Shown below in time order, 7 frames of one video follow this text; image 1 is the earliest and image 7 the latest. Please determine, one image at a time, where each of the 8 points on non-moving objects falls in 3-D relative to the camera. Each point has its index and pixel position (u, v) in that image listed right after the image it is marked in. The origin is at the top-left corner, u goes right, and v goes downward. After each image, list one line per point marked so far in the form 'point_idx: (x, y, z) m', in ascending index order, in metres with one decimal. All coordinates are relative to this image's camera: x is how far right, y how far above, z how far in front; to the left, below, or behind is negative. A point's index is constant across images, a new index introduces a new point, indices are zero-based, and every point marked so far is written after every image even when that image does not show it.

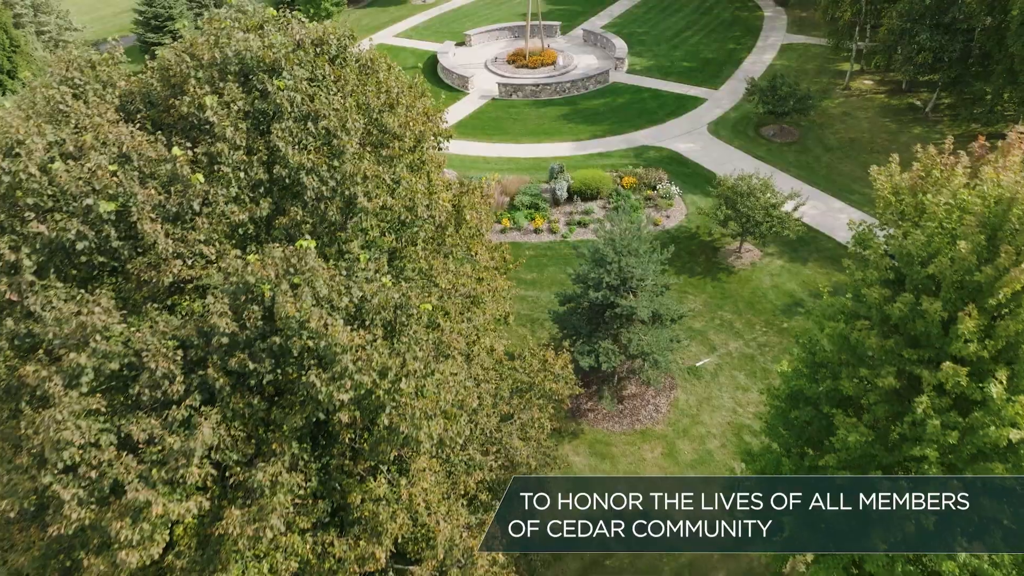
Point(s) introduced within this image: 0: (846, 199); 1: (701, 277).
0: (+10.5, +2.9, +19.9) m
1: (+5.2, +0.3, +17.4) m
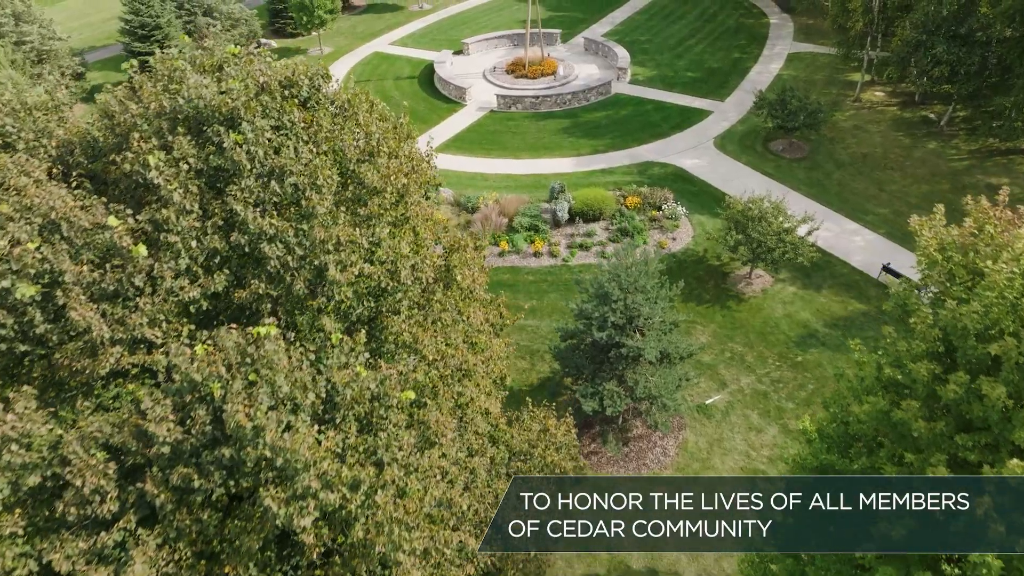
0: (+10.5, +2.1, +19.1) m
1: (+5.2, -0.5, +16.5) m
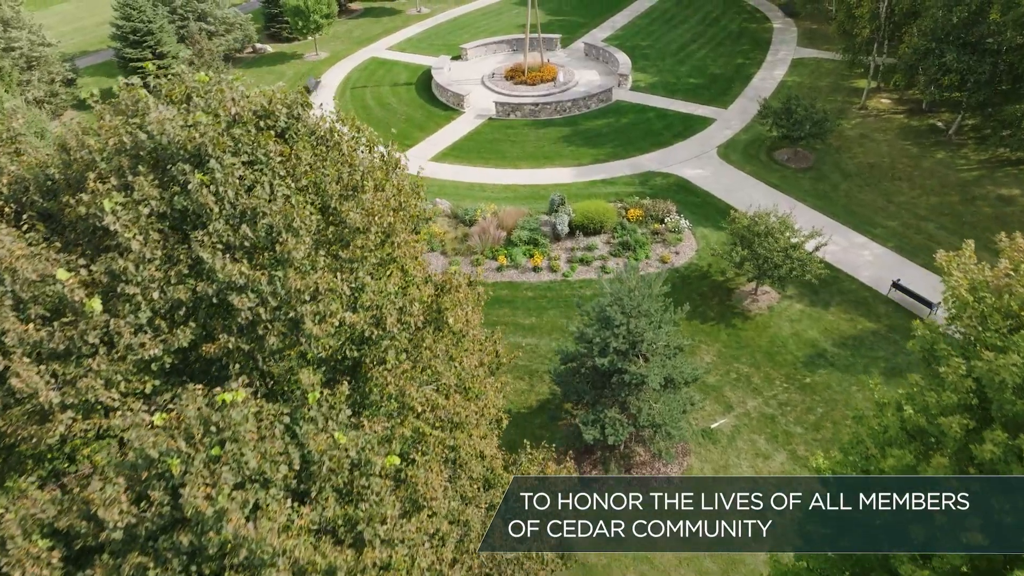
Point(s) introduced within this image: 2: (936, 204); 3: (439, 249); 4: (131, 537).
0: (+10.5, +1.7, +18.5) m
1: (+5.1, -0.9, +16.0) m
2: (+13.1, +2.6, +19.5) m
3: (-2.1, +1.1, +18.3) m
4: (-2.9, -1.9, +4.9) m
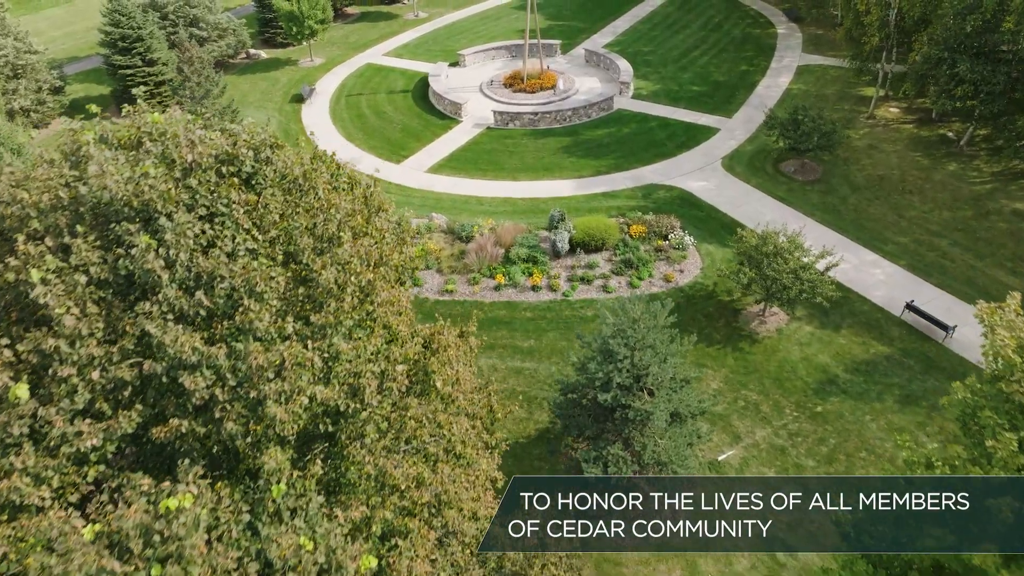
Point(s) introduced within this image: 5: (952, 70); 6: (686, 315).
0: (+10.4, +1.1, +17.9) m
1: (+5.1, -1.4, +15.4) m
2: (+13.1, +2.1, +18.8) m
3: (-2.2, +0.6, +17.7) m
4: (-3.0, -2.4, +4.3) m
5: (+13.8, +6.9, +19.9) m
6: (+4.4, -0.7, +16.2) m
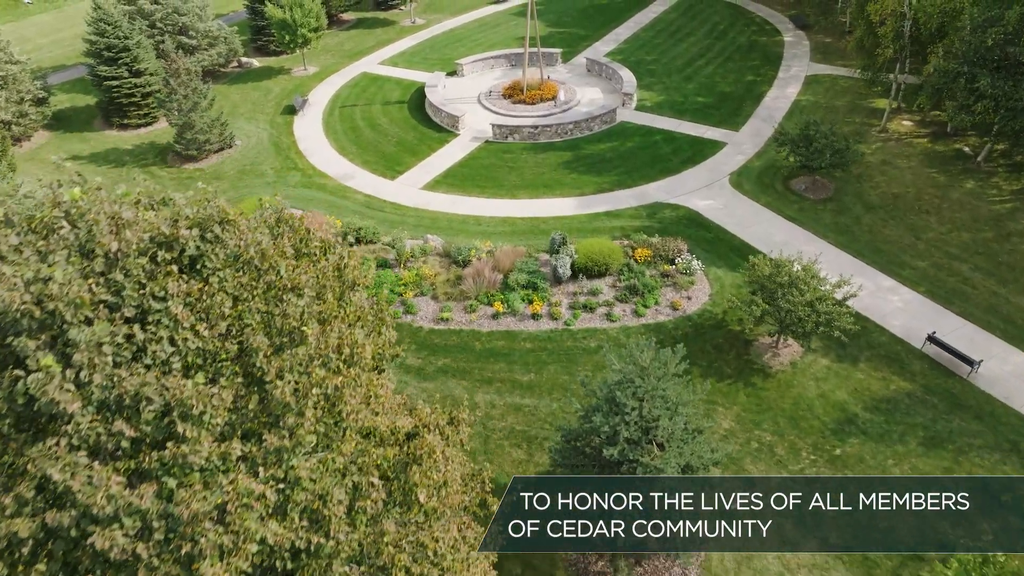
0: (+10.4, +0.4, +17.0) m
1: (+5.0, -2.2, +14.5) m
2: (+13.0, +1.3, +18.0) m
3: (-2.2, -0.1, +16.8) m
4: (-3.0, -3.2, +3.4) m
5: (+13.8, +6.1, +19.0) m
6: (+4.4, -1.4, +15.3) m
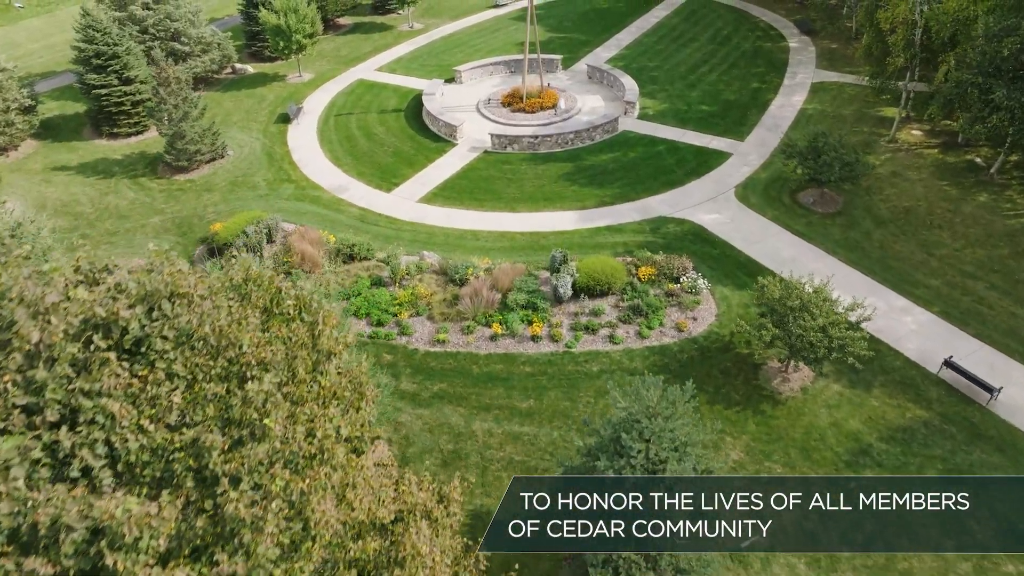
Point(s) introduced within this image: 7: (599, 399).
0: (+10.4, -0.1, +16.4) m
1: (+5.0, -2.7, +13.9) m
2: (+13.0, +0.8, +17.4) m
3: (-2.2, -0.6, +16.2) m
4: (-3.0, -3.7, +2.8) m
5: (+13.8, +5.6, +18.4) m
6: (+4.4, -1.9, +14.7) m
7: (+1.9, -2.5, +14.2) m
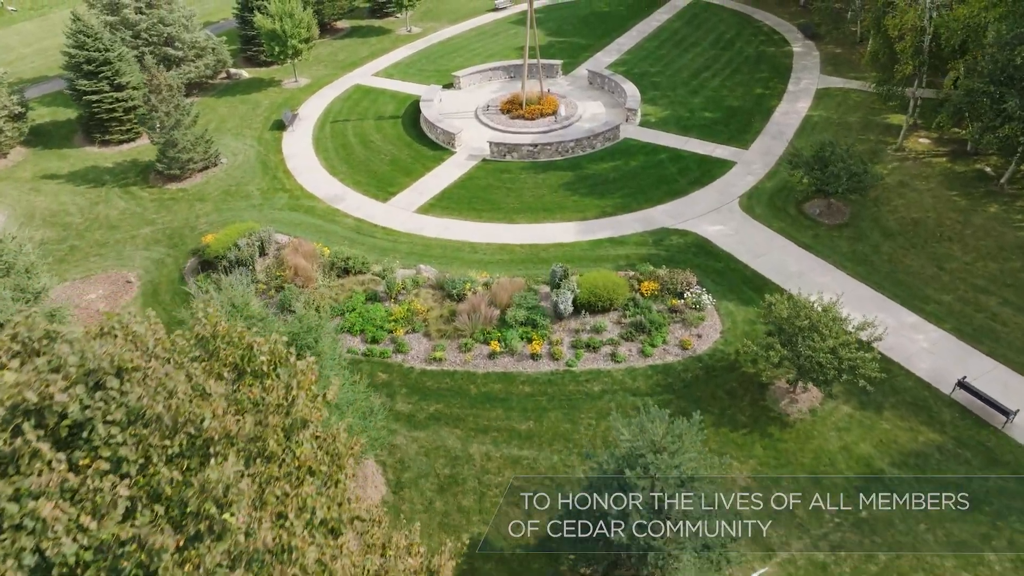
0: (+10.3, -0.5, +16.0) m
1: (+5.0, -3.1, +13.4) m
2: (+13.0, +0.4, +16.9) m
3: (-2.3, -1.0, +15.7) m
4: (-3.1, -4.1, +2.3) m
5: (+13.7, +5.2, +17.9) m
6: (+4.4, -2.3, +14.2) m
7: (+1.9, -2.9, +13.7) m
